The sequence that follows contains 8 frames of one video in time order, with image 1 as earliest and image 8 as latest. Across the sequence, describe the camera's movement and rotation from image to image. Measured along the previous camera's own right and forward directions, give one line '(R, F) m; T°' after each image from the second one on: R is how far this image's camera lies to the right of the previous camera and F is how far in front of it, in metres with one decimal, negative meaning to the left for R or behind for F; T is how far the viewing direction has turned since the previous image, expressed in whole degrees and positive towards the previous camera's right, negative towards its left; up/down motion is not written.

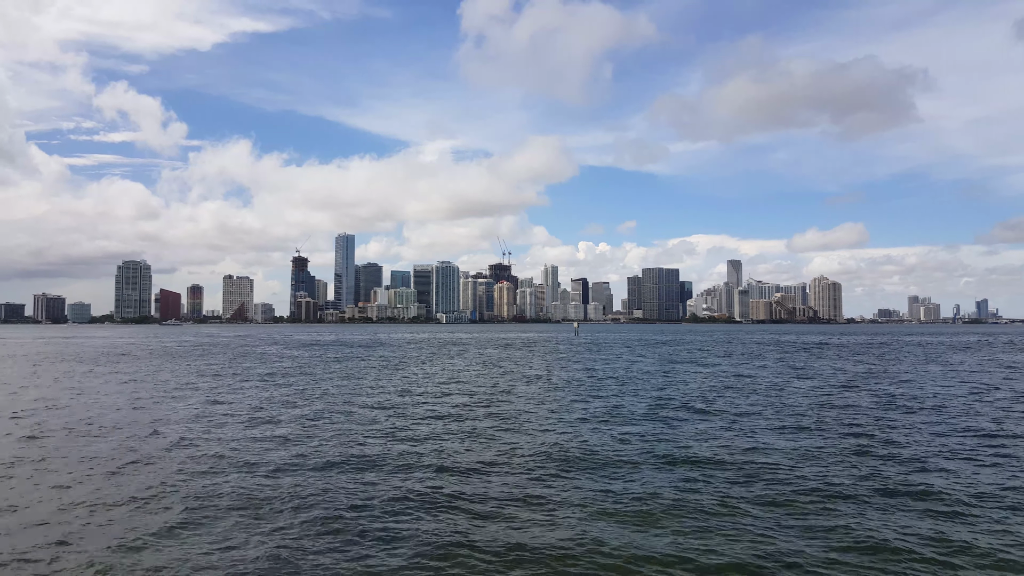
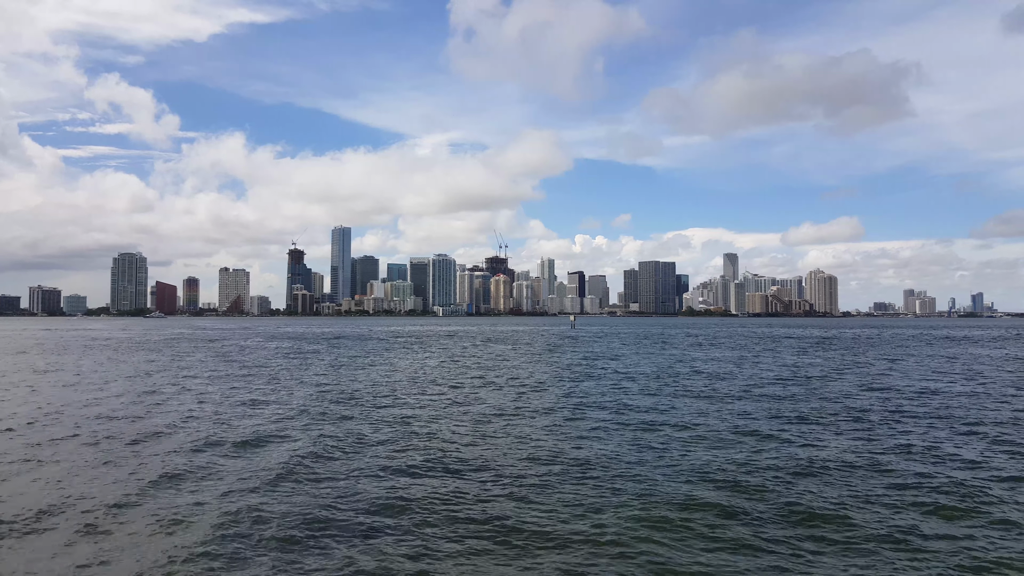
(-0.1, +0.1) m; 0°
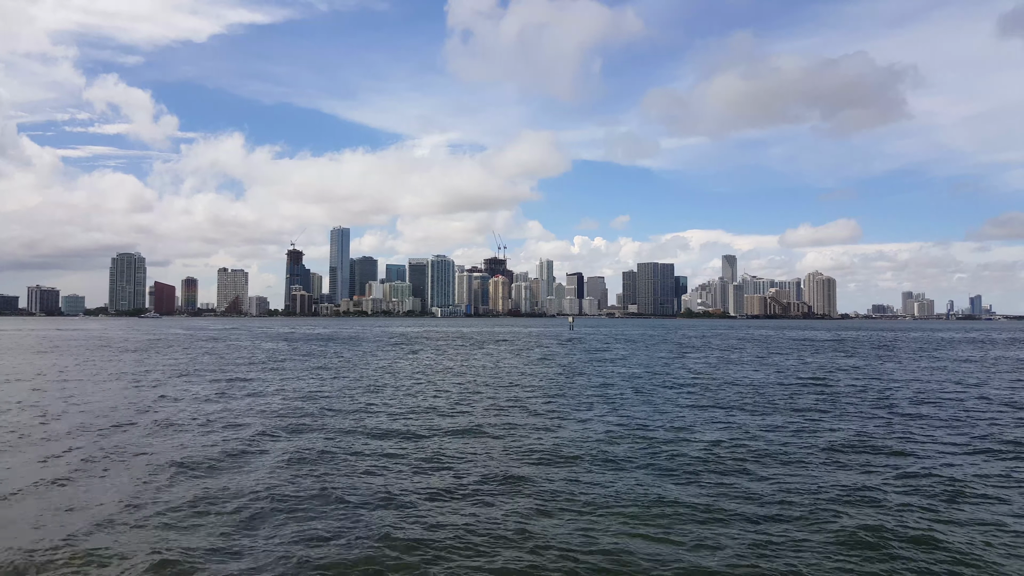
(-7.5, -1.5) m; 0°
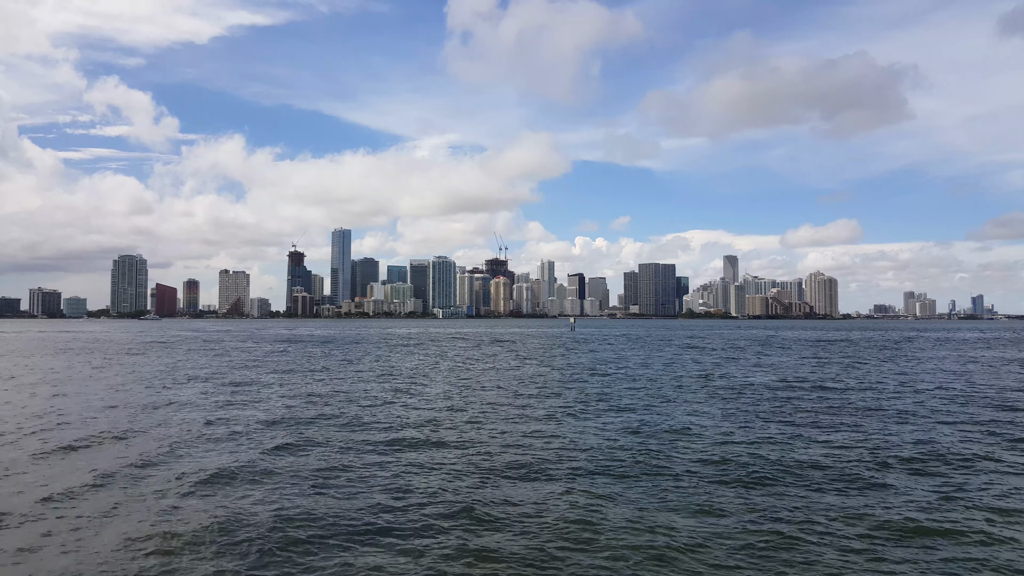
(+3.7, +3.0) m; 0°
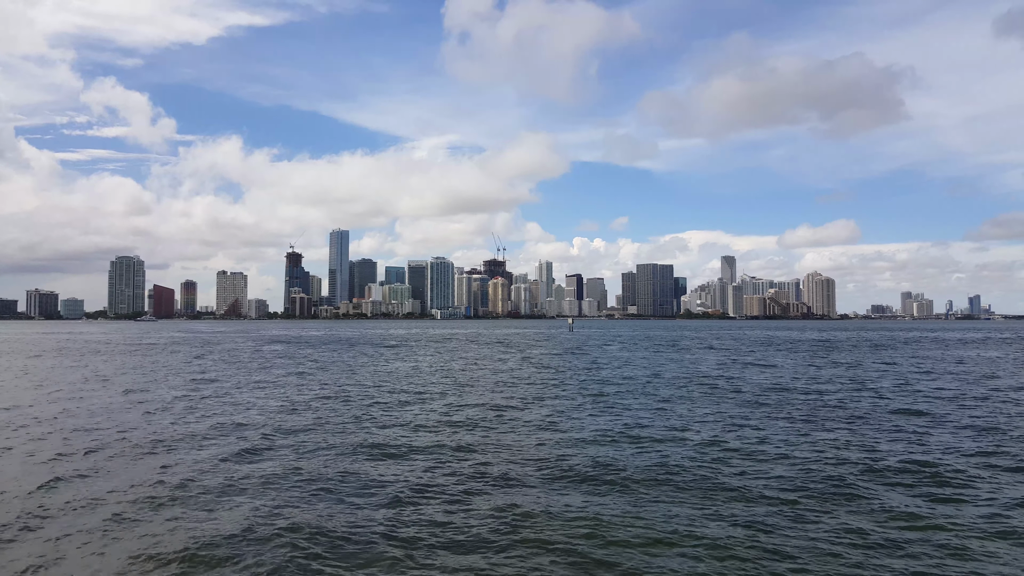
(-2.3, -0.3) m; 0°
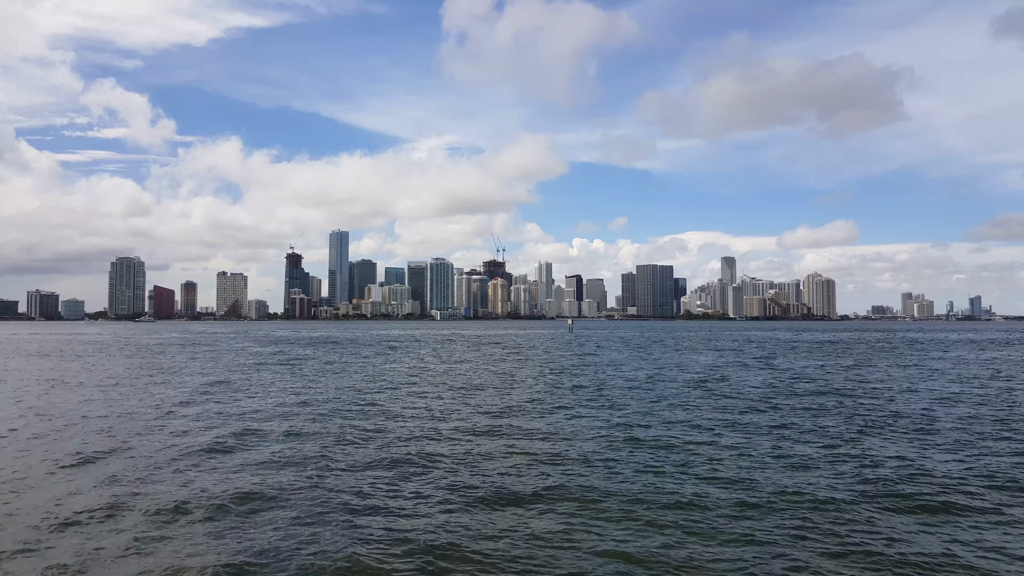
(+2.5, +0.1) m; 0°
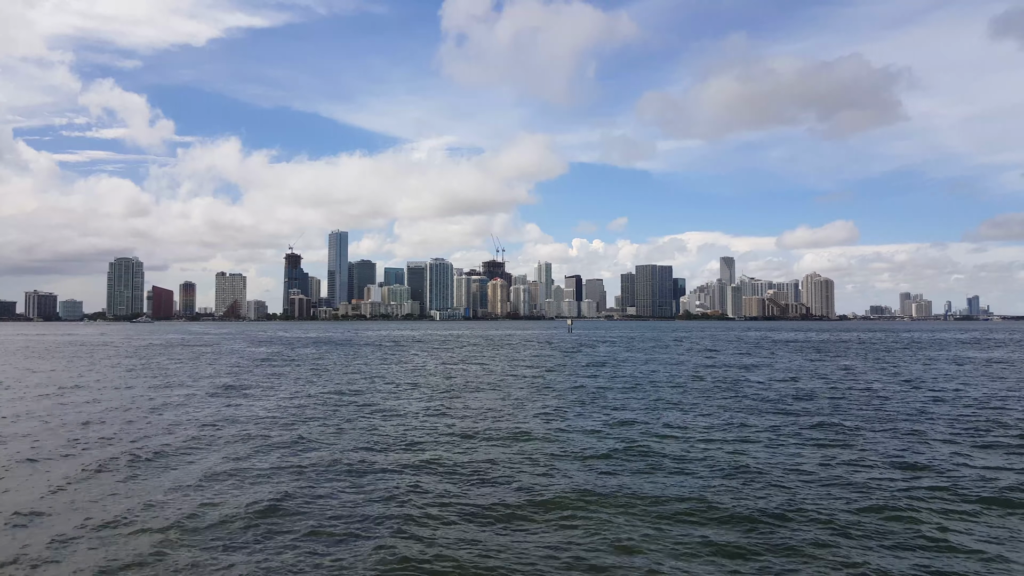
(-1.8, -0.3) m; 0°
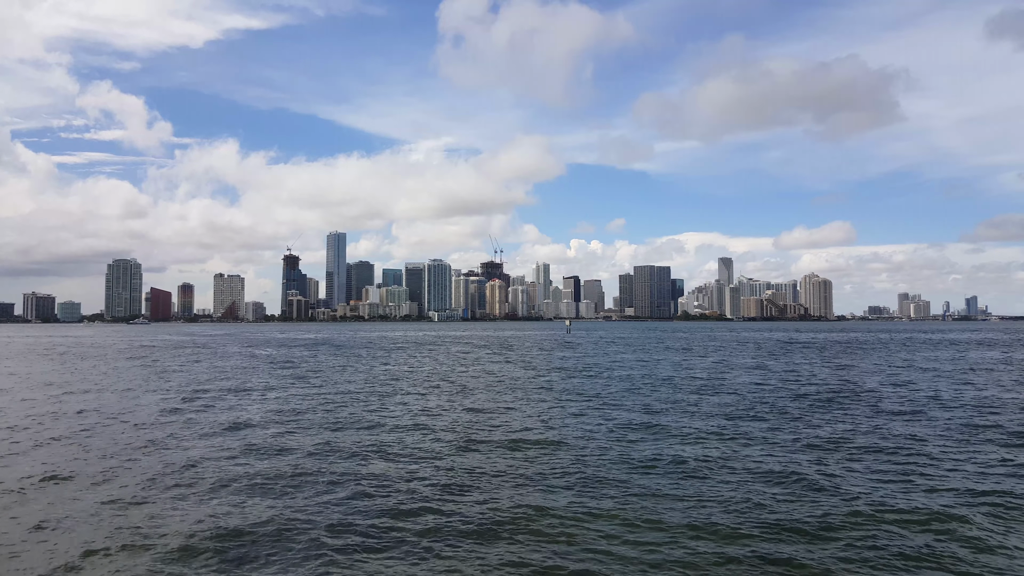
(+2.1, -0.7) m; 0°
